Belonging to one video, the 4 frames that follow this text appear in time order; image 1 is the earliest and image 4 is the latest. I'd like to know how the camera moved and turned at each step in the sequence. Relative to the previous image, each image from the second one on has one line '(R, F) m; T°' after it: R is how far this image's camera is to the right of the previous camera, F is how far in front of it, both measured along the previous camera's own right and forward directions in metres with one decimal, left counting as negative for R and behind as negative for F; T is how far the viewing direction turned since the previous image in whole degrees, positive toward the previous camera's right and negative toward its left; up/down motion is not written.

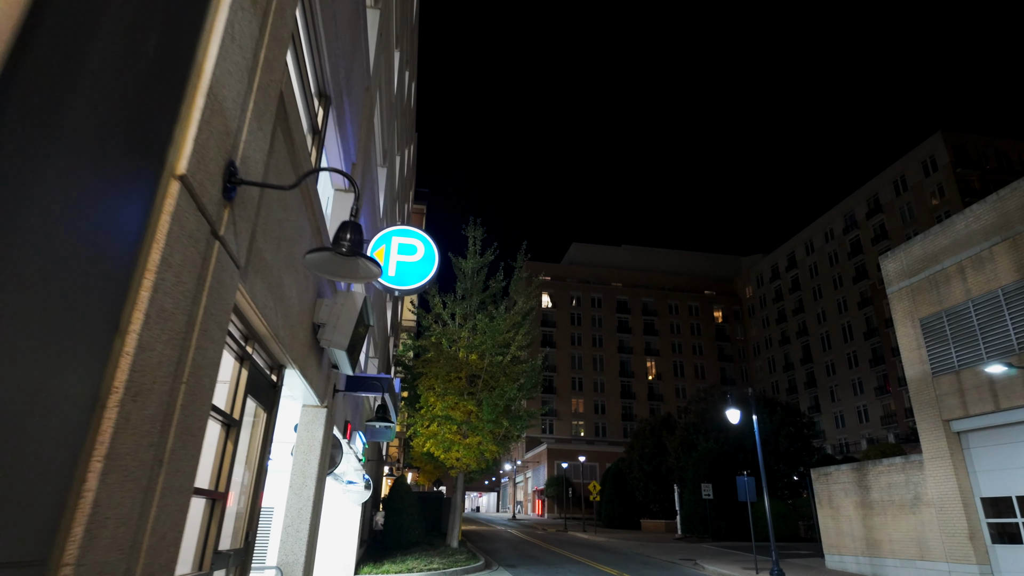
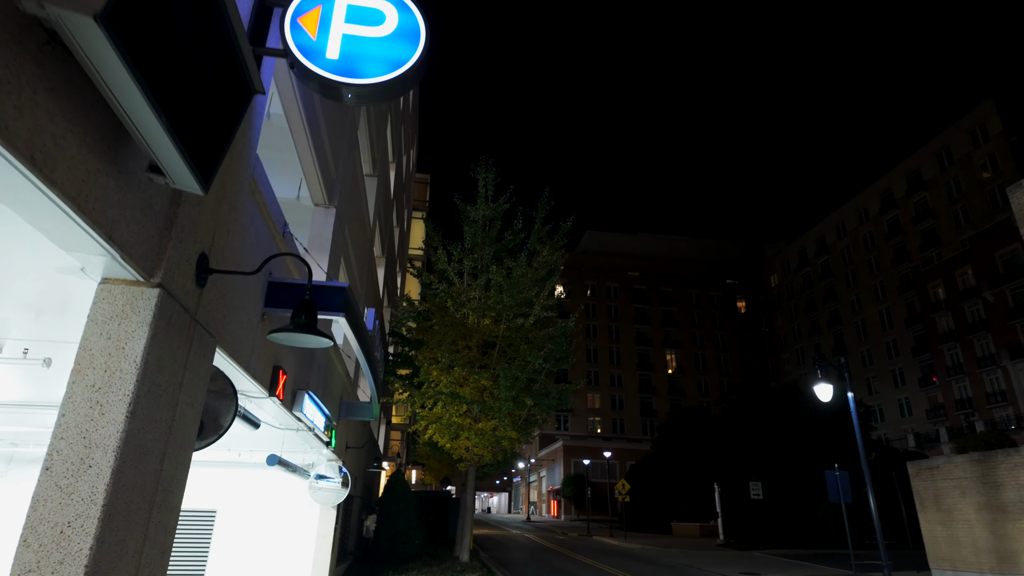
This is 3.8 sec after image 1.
(-0.4, +4.1) m; -1°
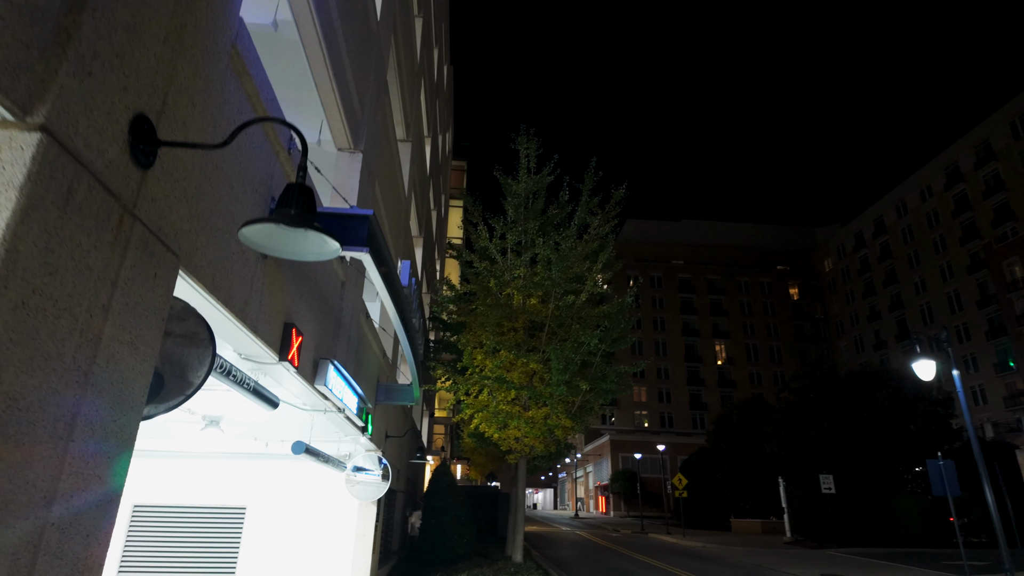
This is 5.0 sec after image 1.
(-0.3, +1.3) m; -4°
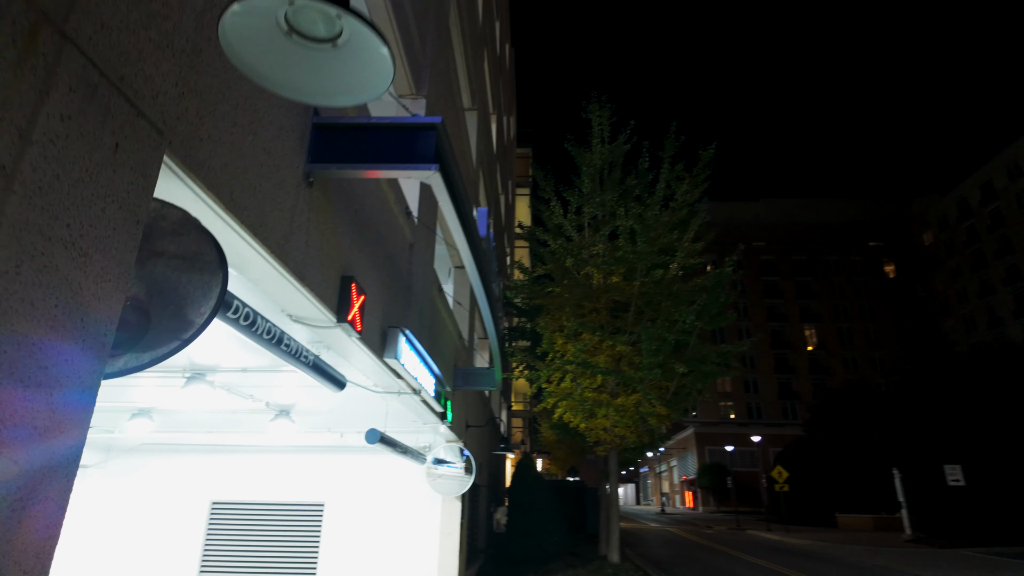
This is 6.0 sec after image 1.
(-0.3, +1.0) m; -7°
